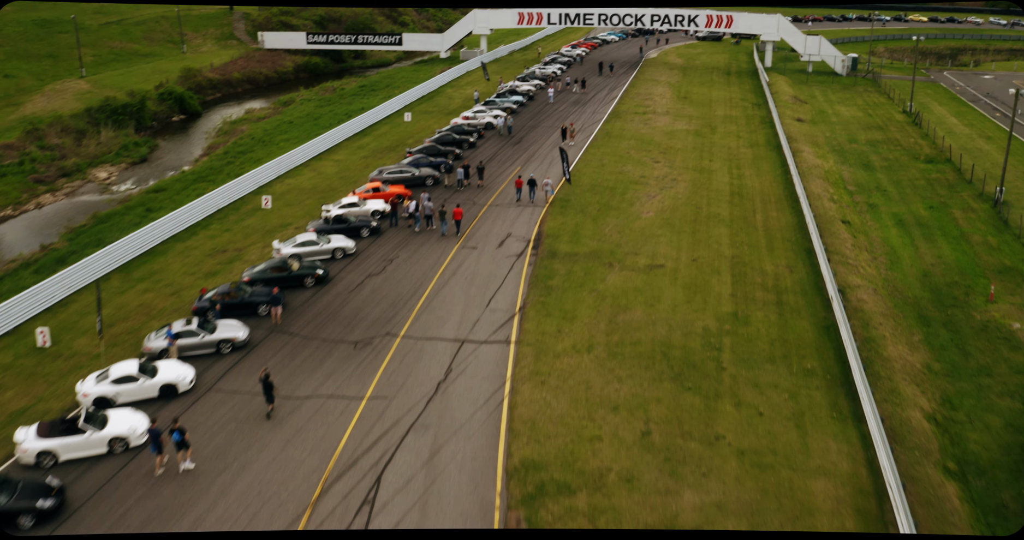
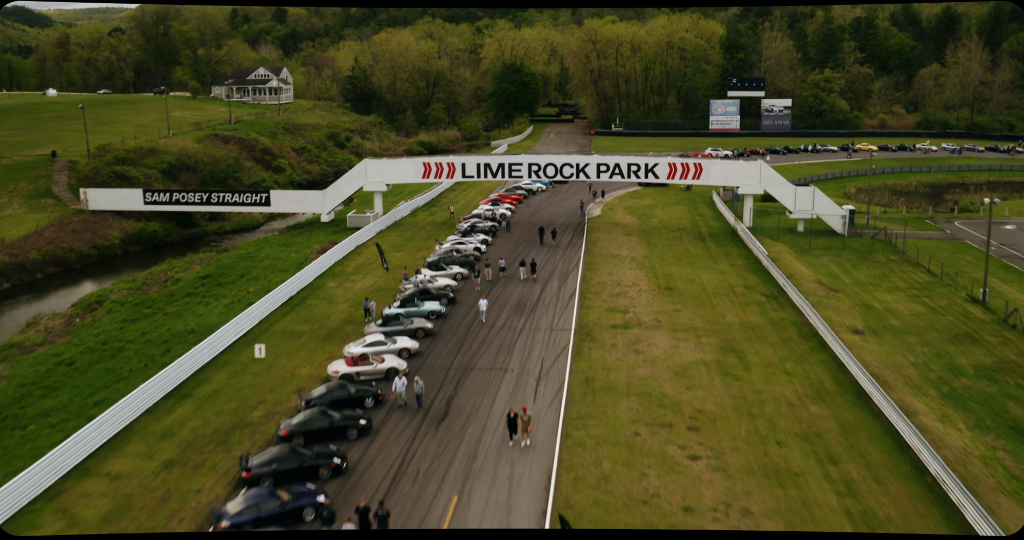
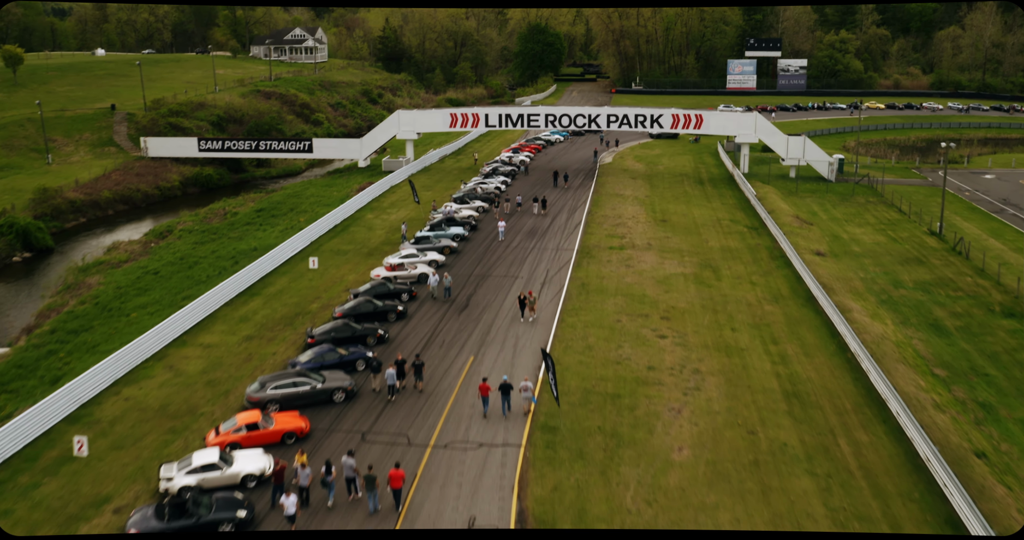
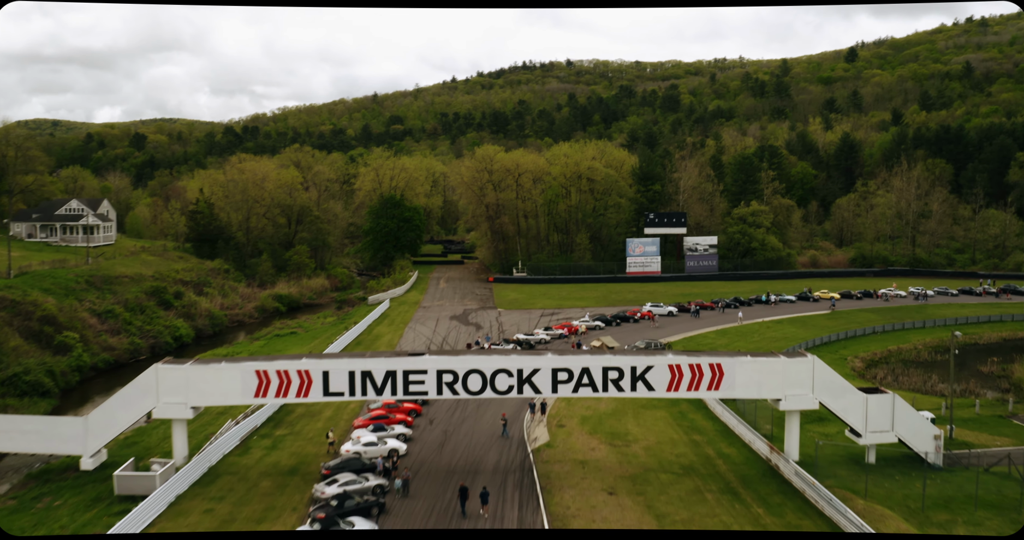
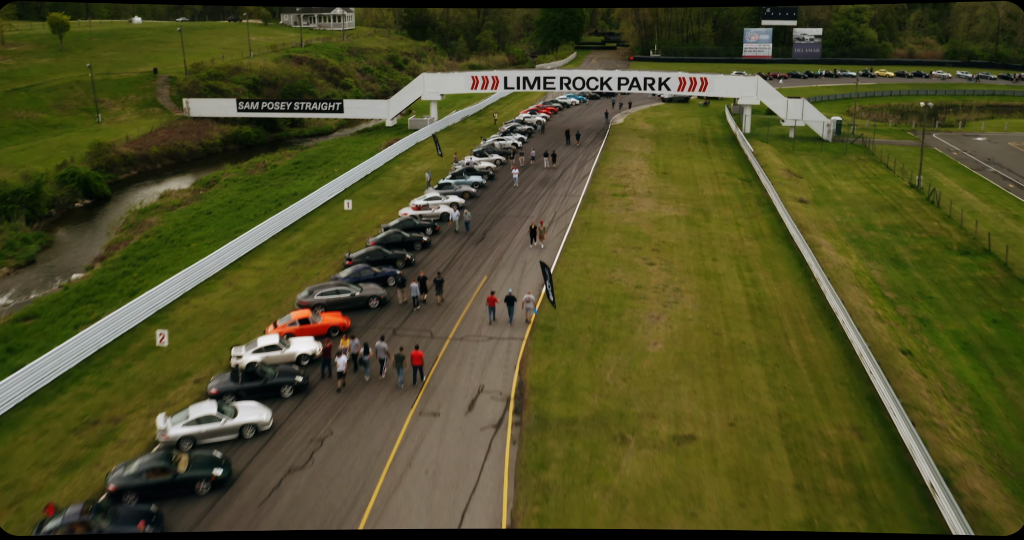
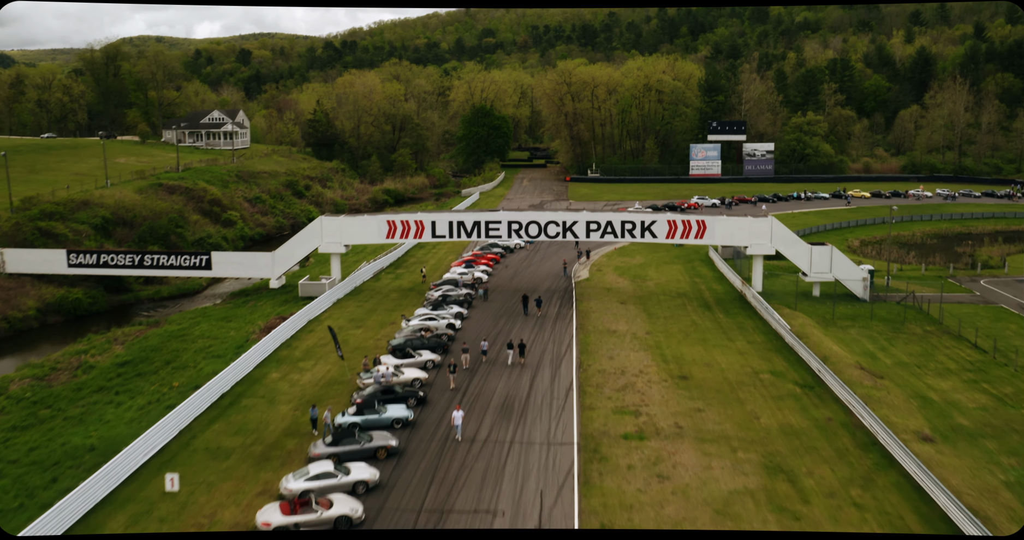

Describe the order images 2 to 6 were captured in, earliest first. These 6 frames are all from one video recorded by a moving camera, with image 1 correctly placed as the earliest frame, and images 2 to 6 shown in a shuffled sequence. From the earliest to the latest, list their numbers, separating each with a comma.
5, 3, 2, 6, 4
